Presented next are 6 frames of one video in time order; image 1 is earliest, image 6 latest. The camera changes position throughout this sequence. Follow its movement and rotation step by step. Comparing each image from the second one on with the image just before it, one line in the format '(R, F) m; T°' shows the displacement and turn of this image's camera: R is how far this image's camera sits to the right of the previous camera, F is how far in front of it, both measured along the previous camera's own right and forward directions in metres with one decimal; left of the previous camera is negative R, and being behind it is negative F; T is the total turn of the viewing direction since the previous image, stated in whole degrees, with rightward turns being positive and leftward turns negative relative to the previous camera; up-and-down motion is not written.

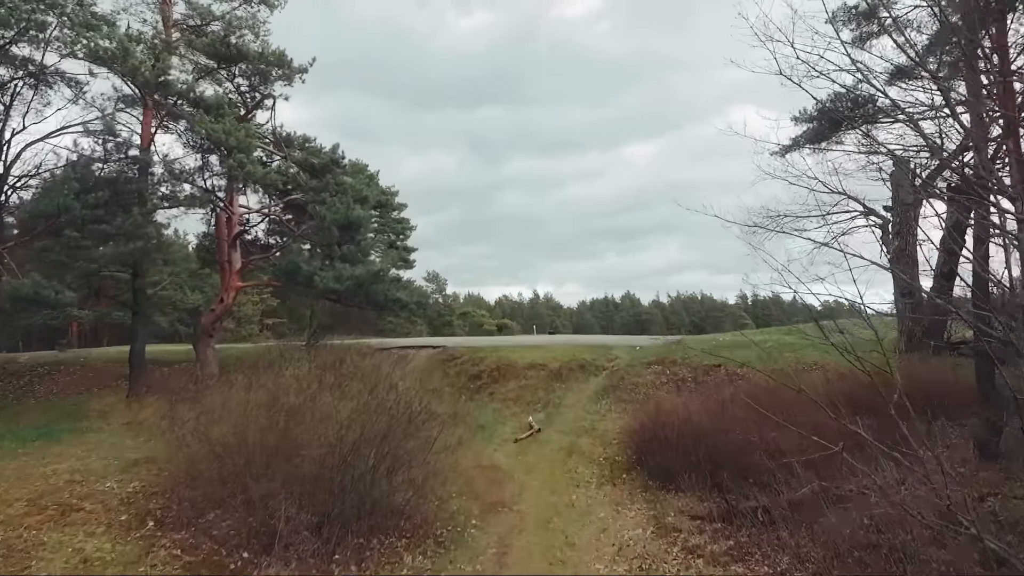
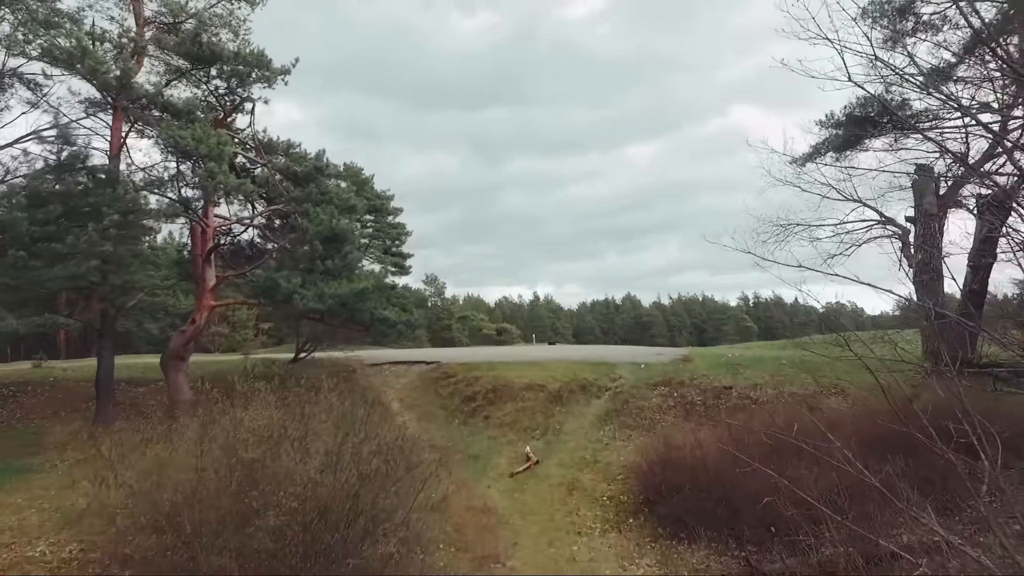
(+0.1, +0.9) m; 0°
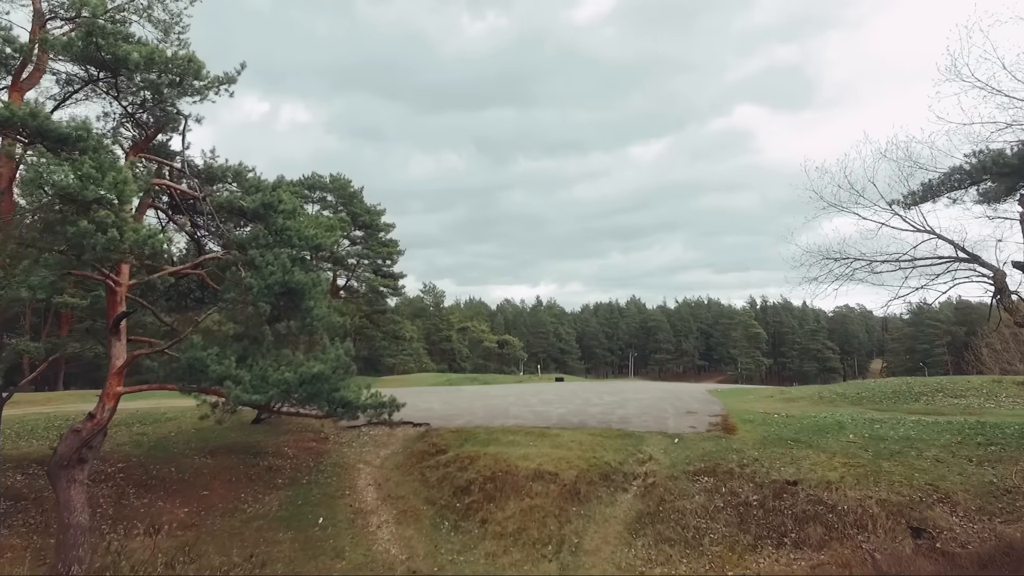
(0.0, +2.7) m; 0°
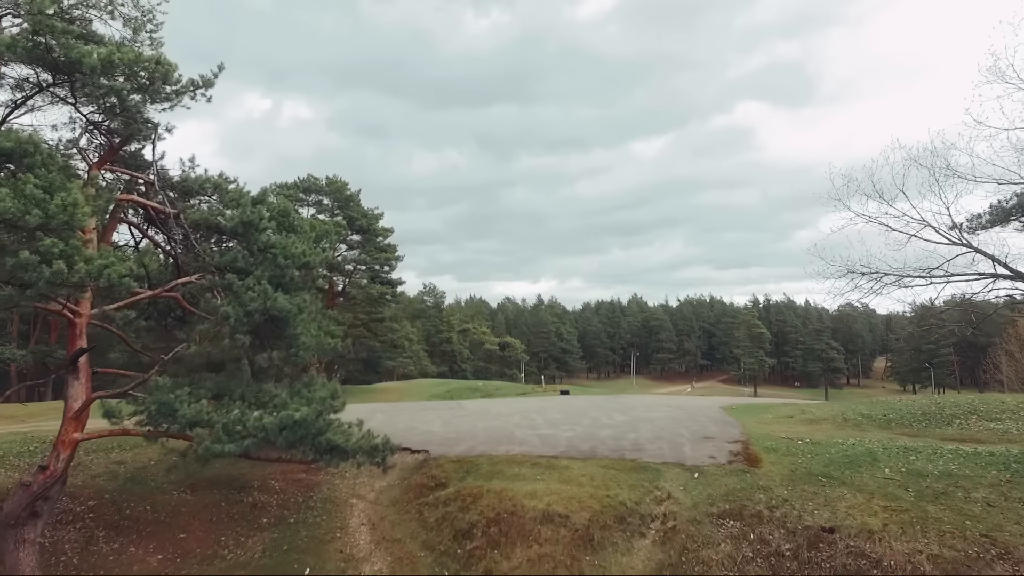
(-0.1, +1.0) m; 0°
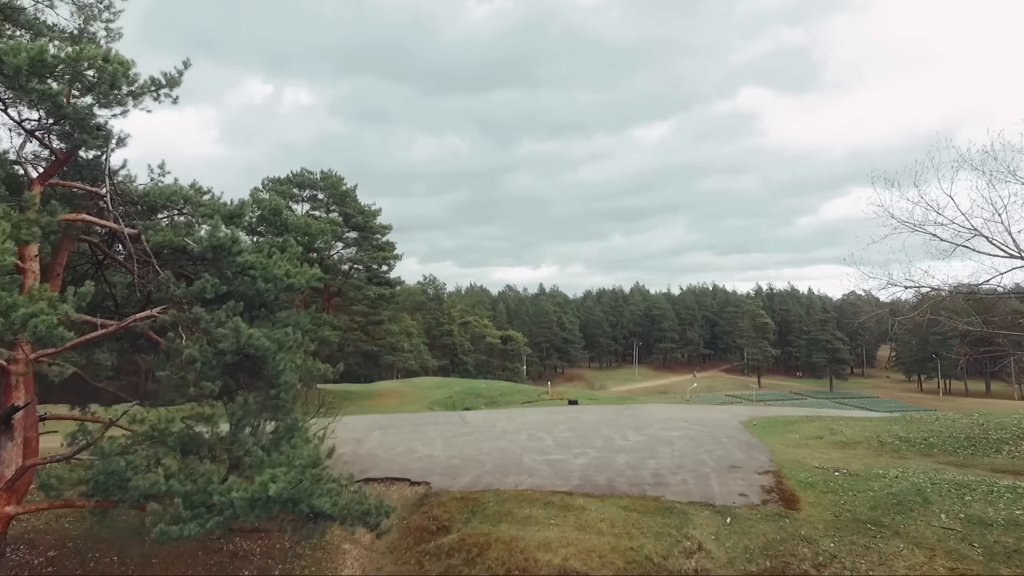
(-0.2, +1.2) m; 0°
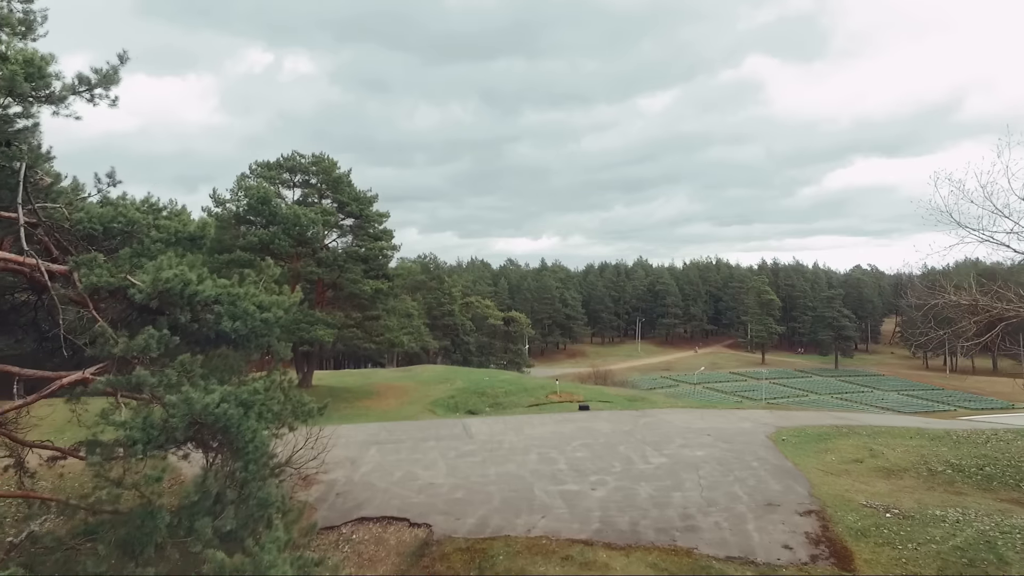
(-0.2, +1.5) m; 0°
